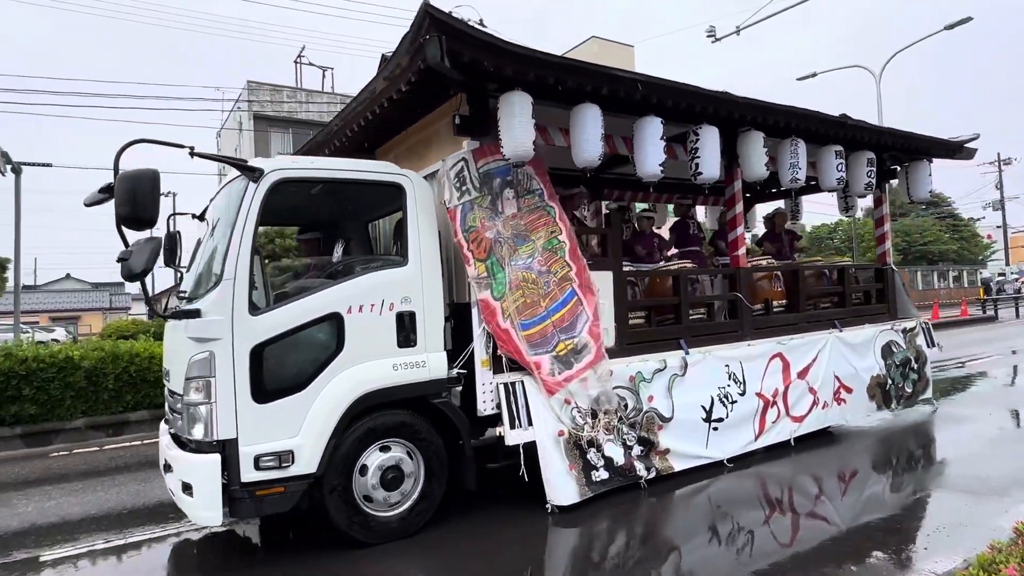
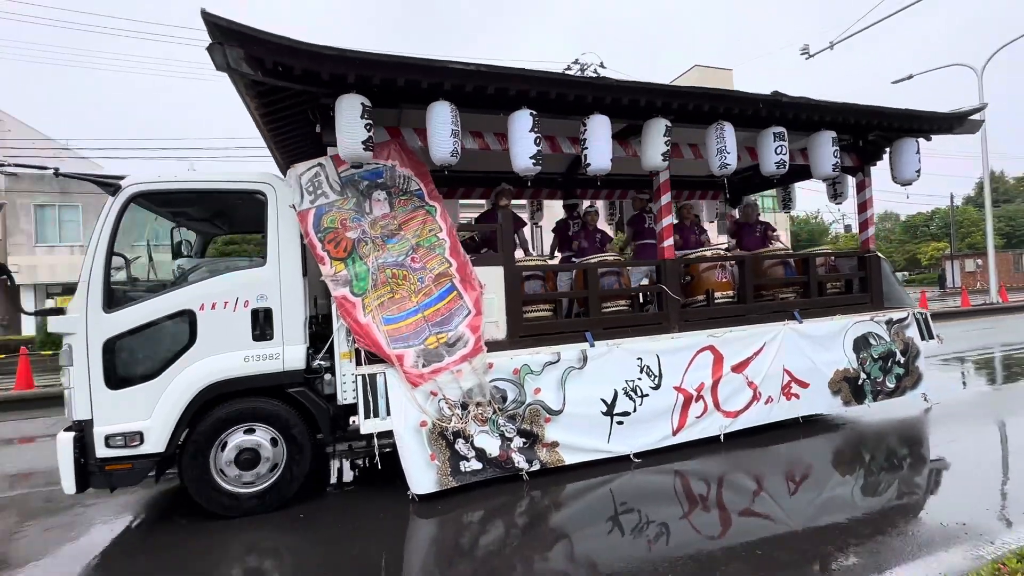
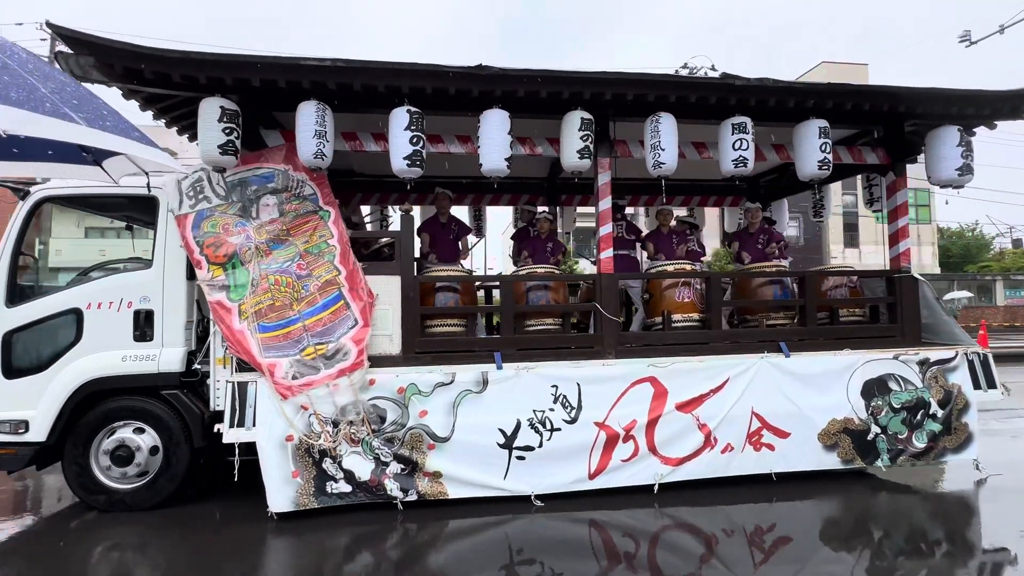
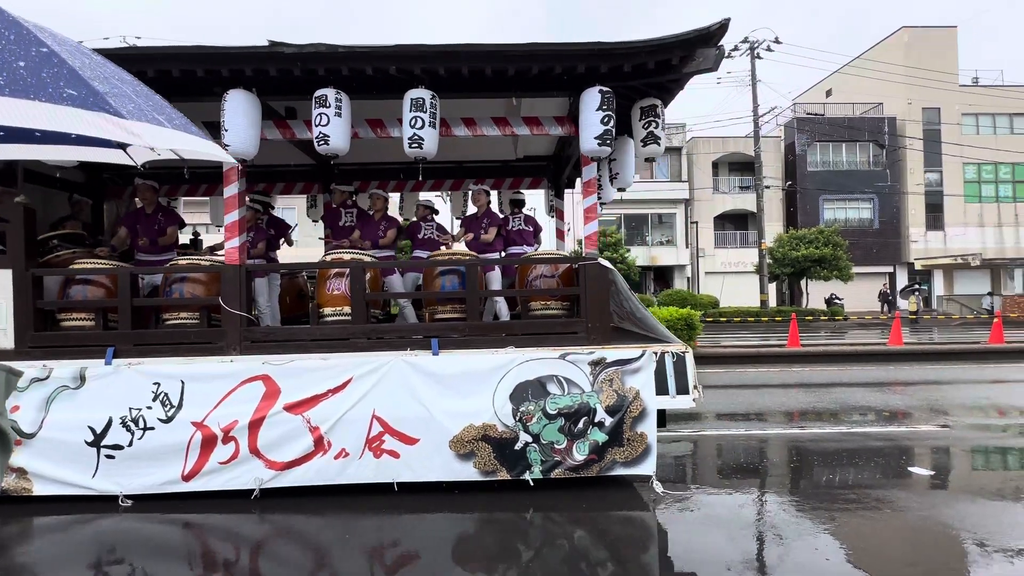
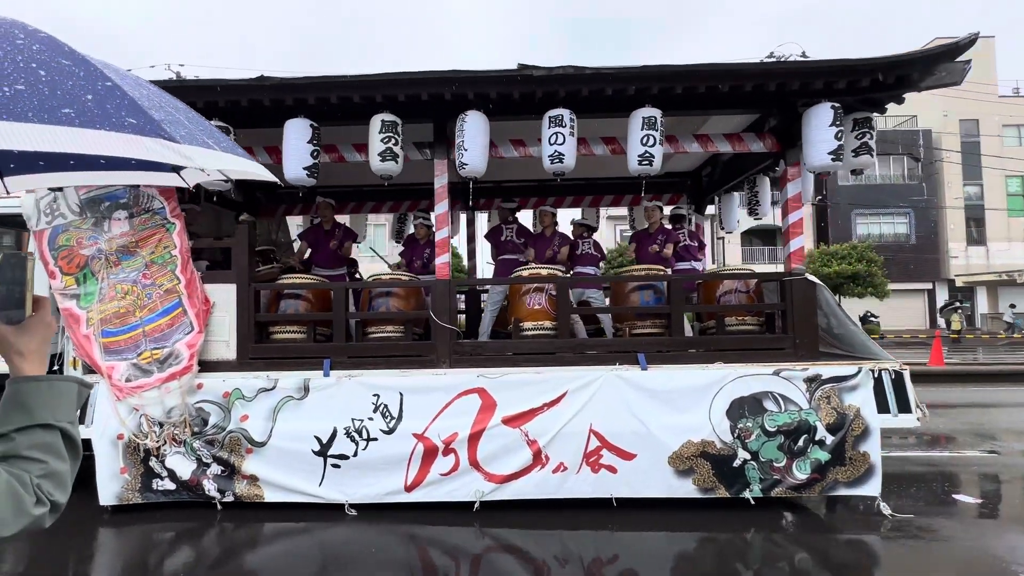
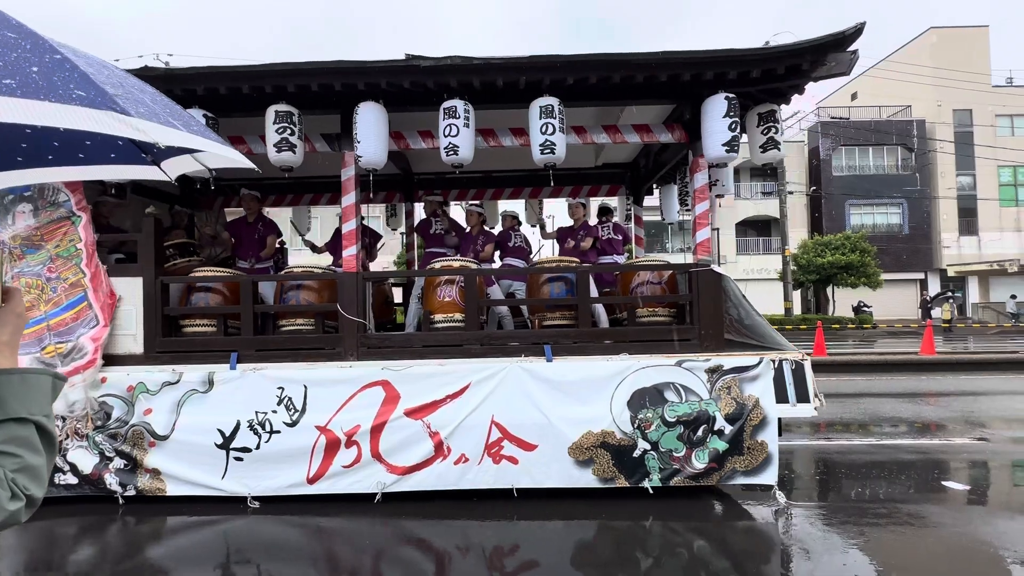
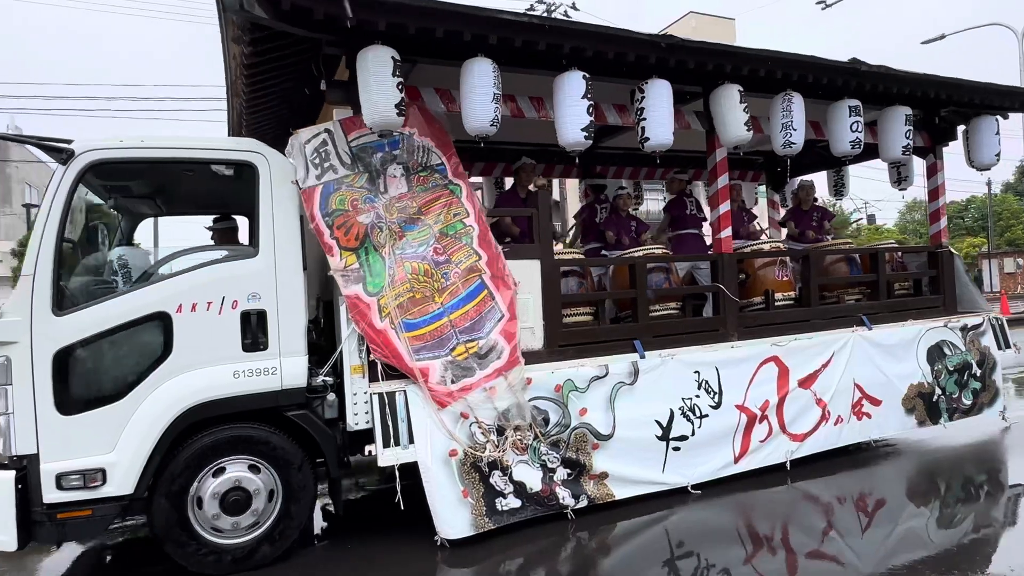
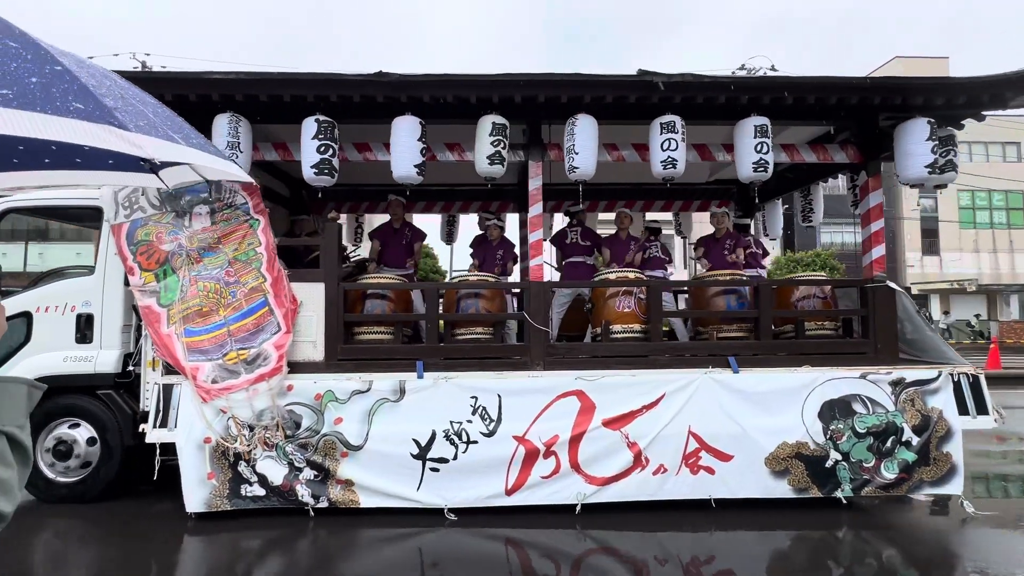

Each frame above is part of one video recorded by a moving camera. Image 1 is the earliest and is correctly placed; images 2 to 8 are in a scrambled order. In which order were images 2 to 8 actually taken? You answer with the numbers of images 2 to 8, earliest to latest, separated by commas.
7, 2, 3, 8, 5, 6, 4
